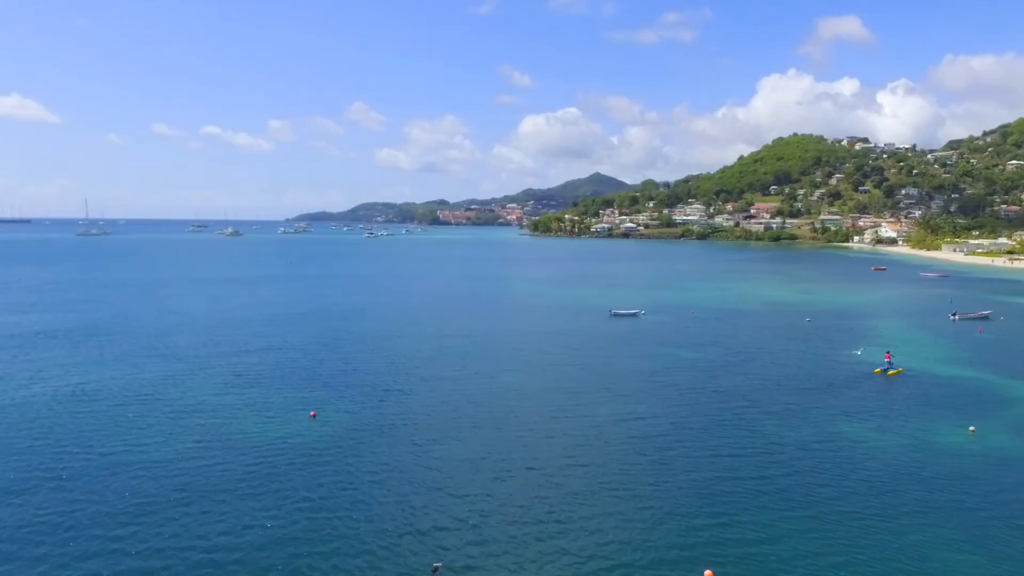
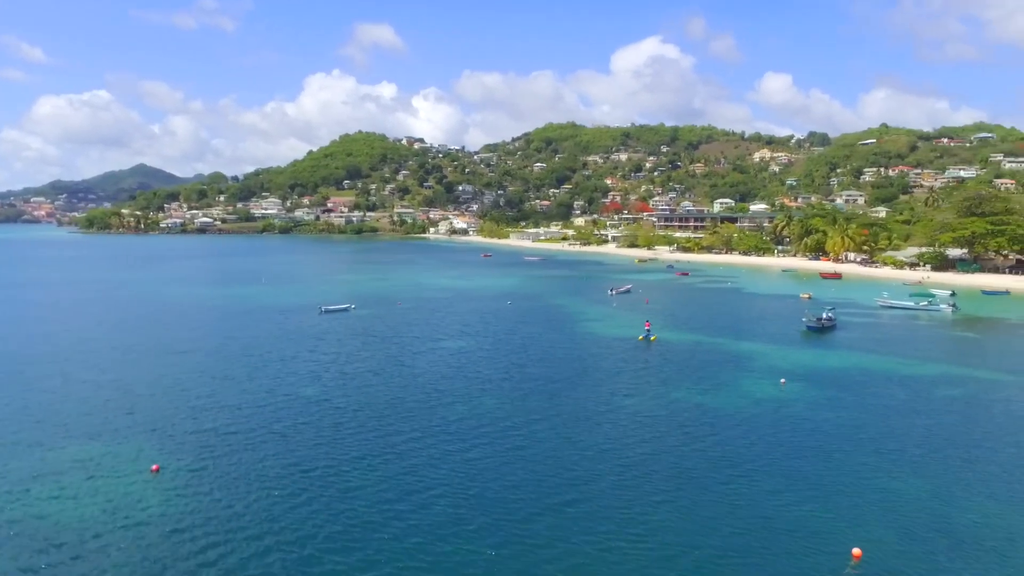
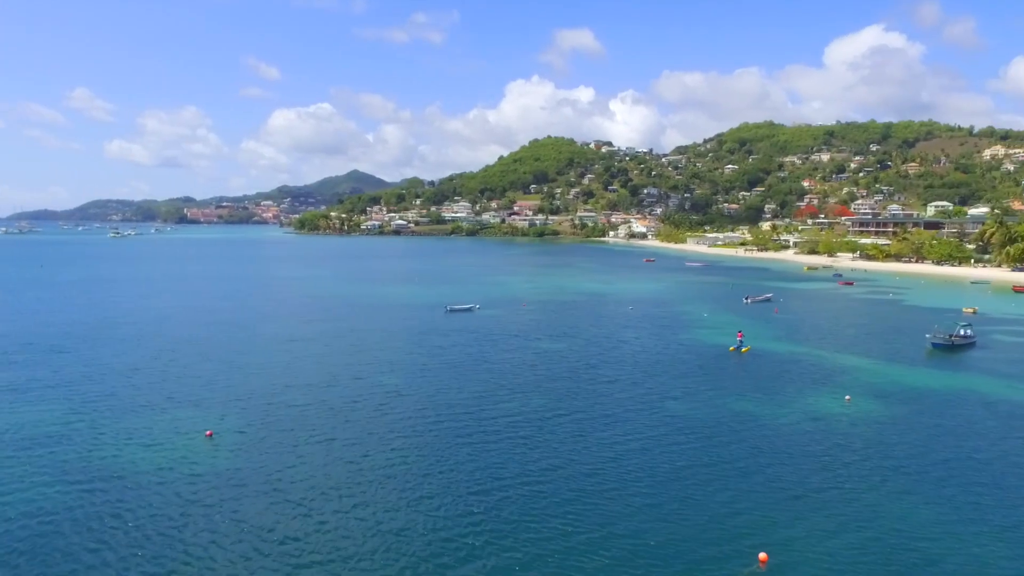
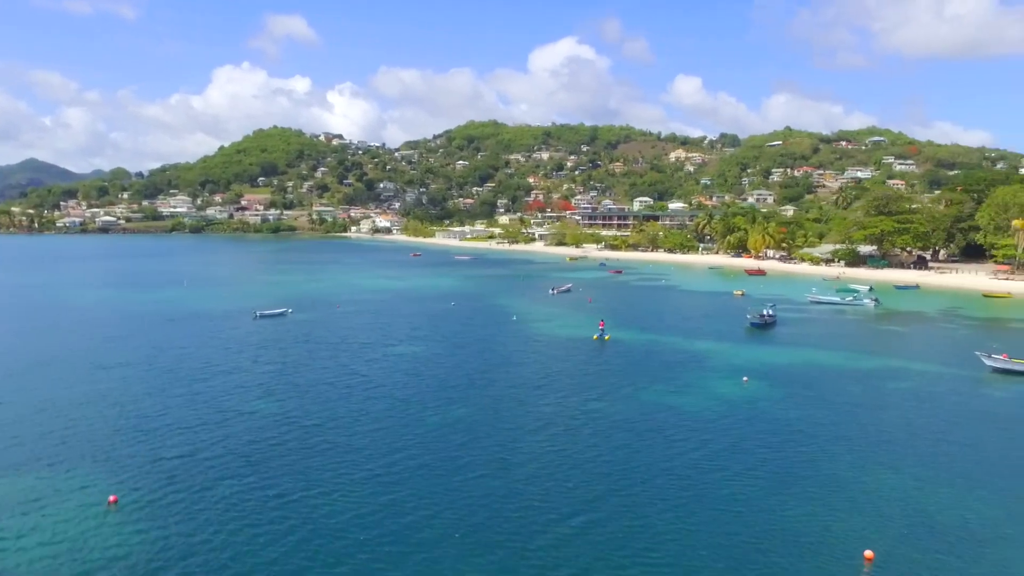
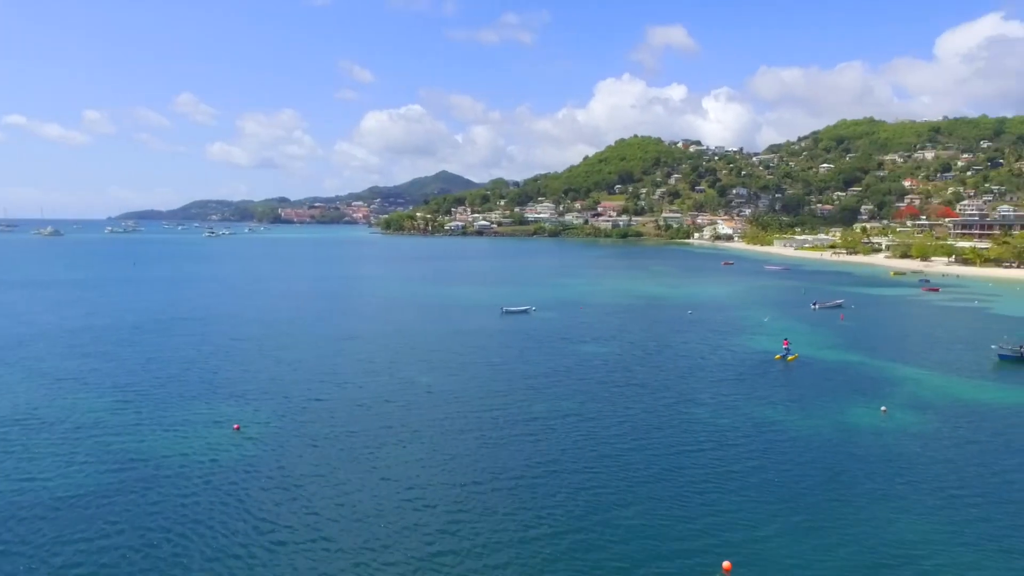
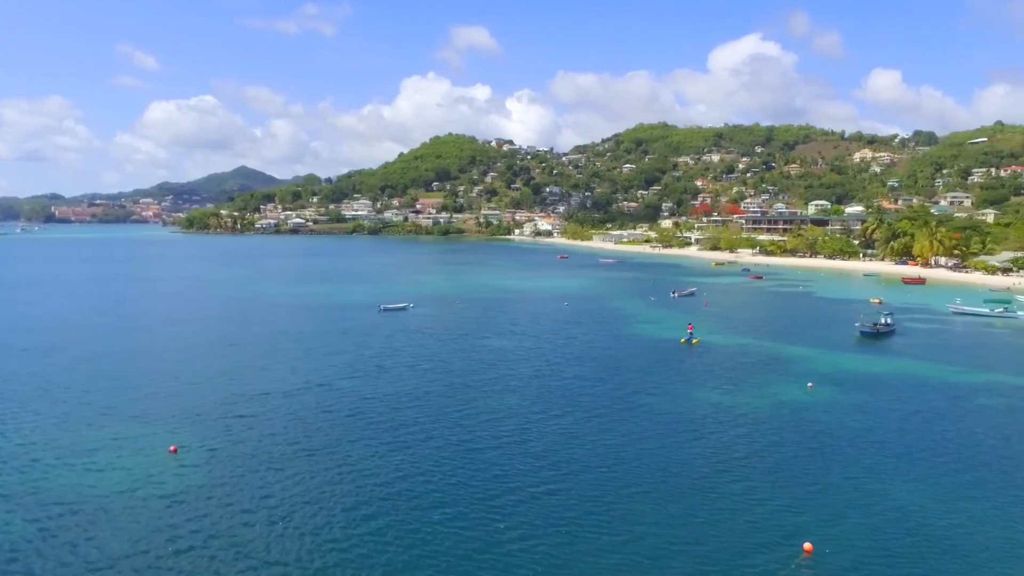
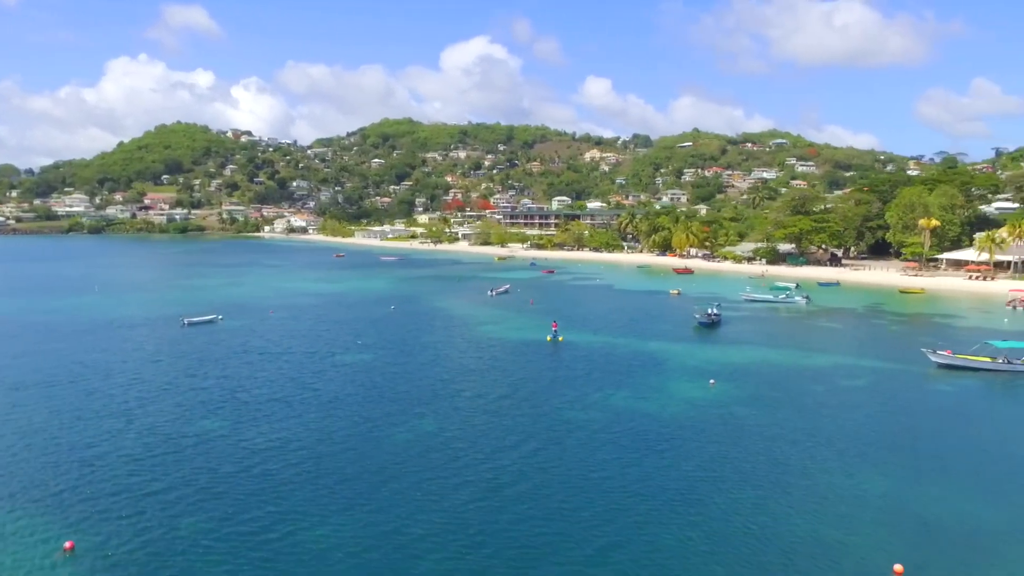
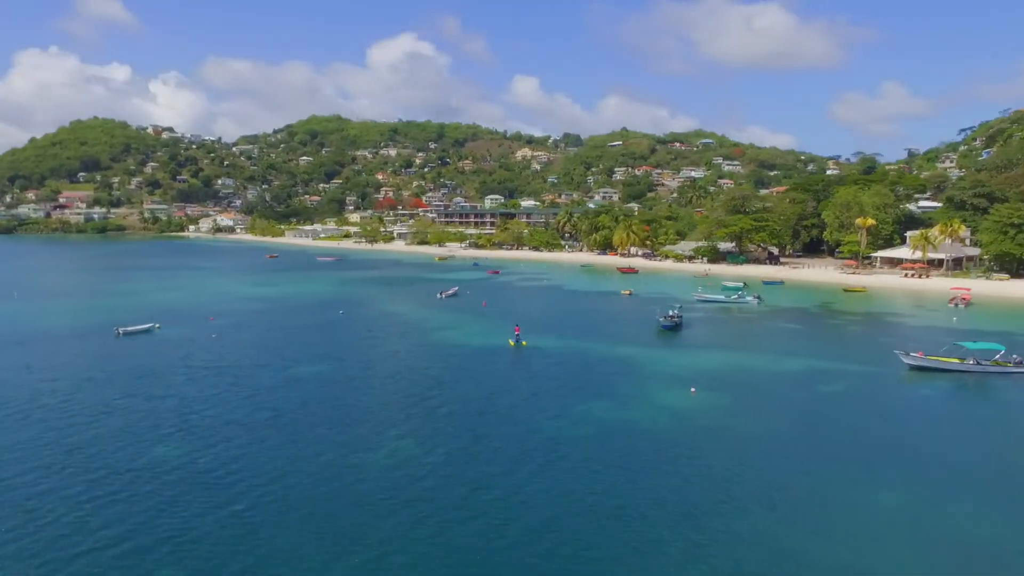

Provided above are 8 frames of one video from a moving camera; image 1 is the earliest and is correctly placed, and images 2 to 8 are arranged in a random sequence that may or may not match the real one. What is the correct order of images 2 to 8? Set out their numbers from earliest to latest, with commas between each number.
5, 3, 6, 2, 4, 7, 8
